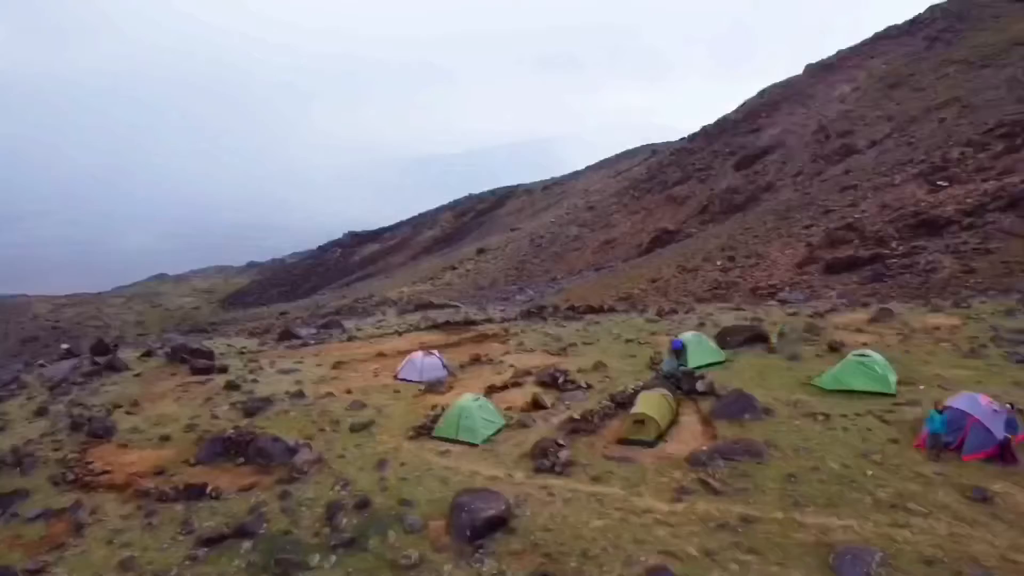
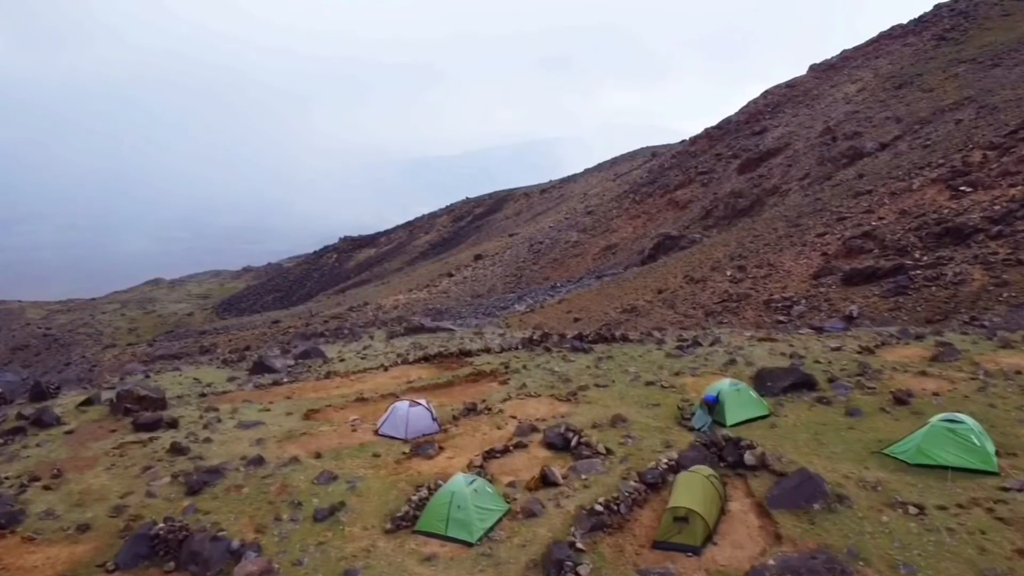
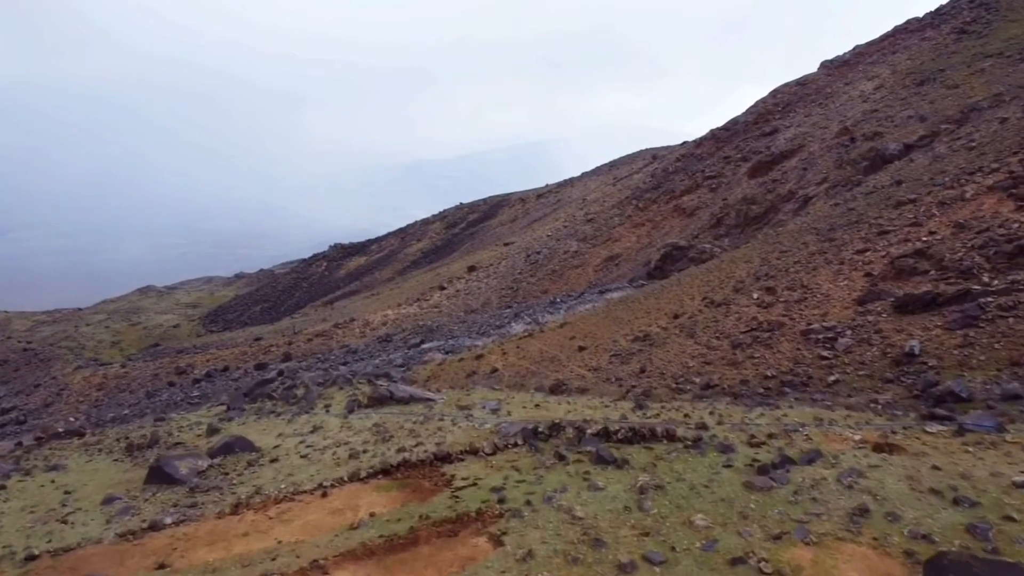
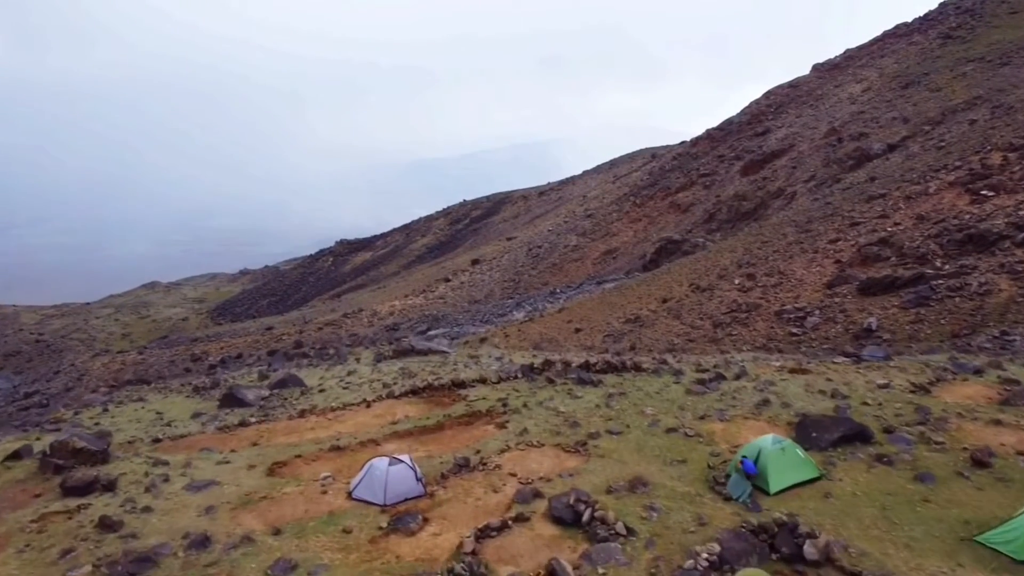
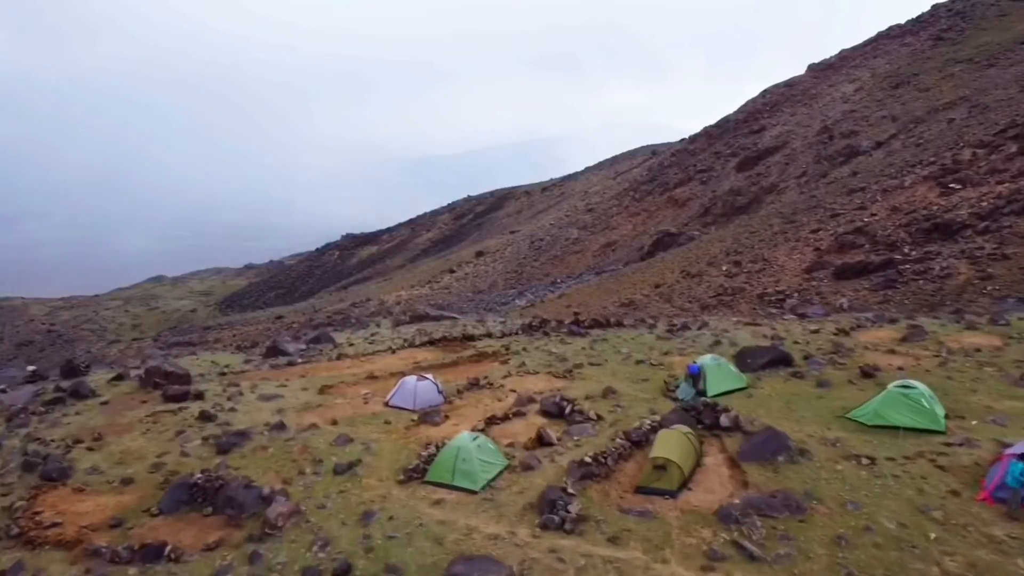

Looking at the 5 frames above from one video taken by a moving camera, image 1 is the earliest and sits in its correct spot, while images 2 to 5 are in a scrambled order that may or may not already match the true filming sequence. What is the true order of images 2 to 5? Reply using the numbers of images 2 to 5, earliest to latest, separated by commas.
5, 2, 4, 3
